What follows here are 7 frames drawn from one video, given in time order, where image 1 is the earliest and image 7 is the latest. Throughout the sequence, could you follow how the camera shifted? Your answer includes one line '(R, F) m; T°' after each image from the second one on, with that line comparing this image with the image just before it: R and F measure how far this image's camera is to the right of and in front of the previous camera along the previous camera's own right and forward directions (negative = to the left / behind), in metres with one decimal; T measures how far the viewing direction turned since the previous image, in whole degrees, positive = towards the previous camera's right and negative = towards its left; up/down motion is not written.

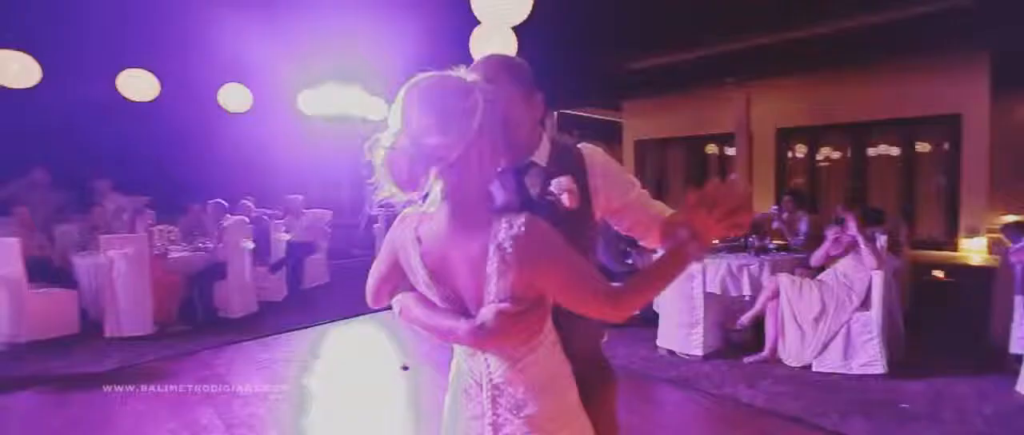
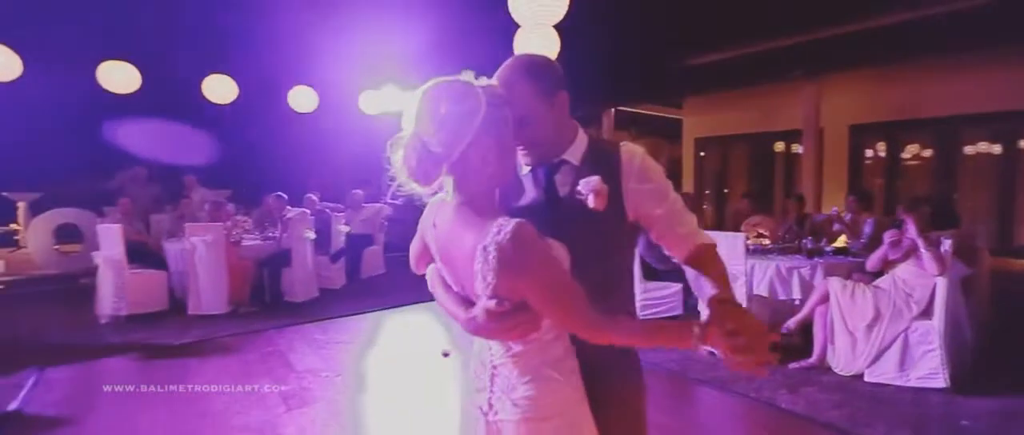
(+0.2, -0.1) m; -7°
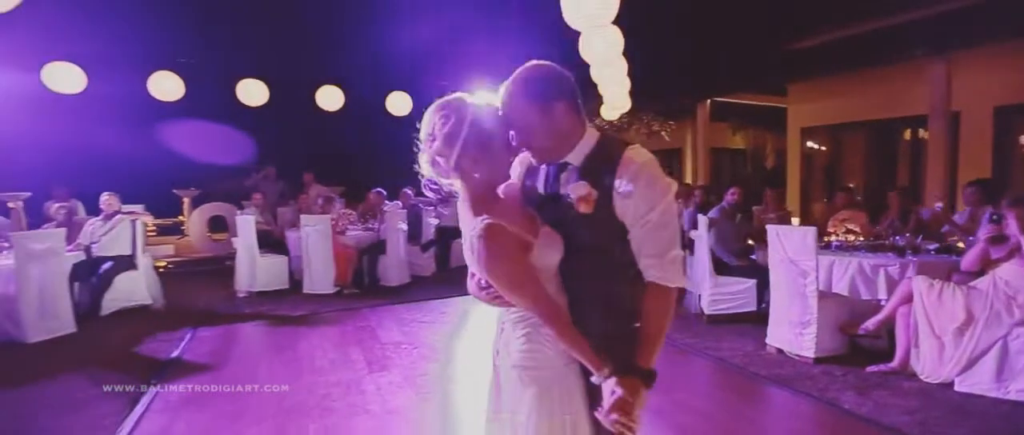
(+0.4, -0.3) m; -12°
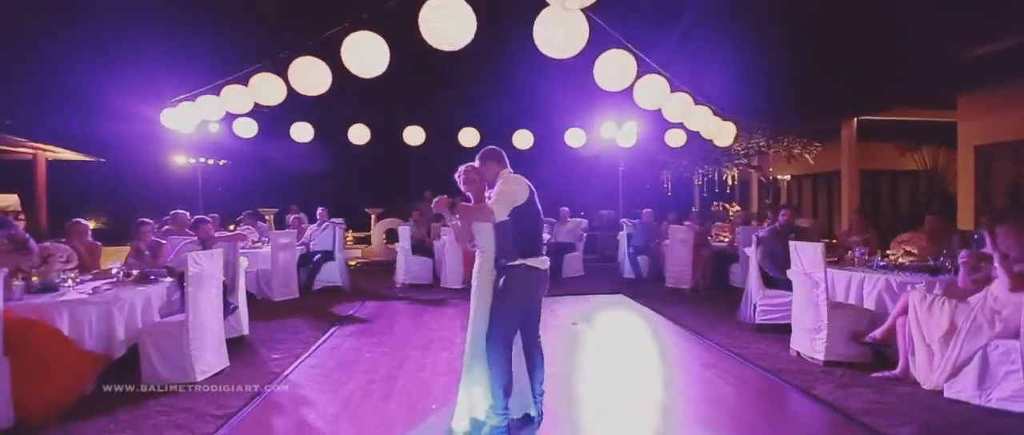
(+1.3, -1.4) m; -19°
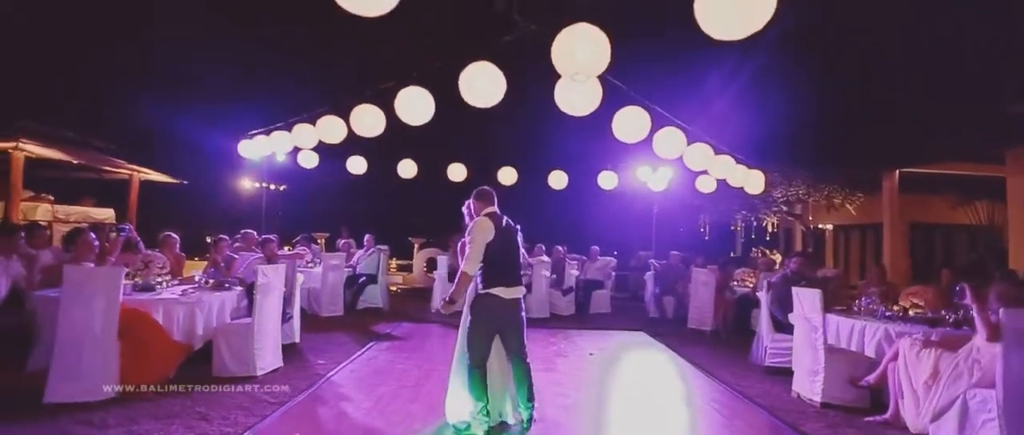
(+0.3, -0.7) m; -5°
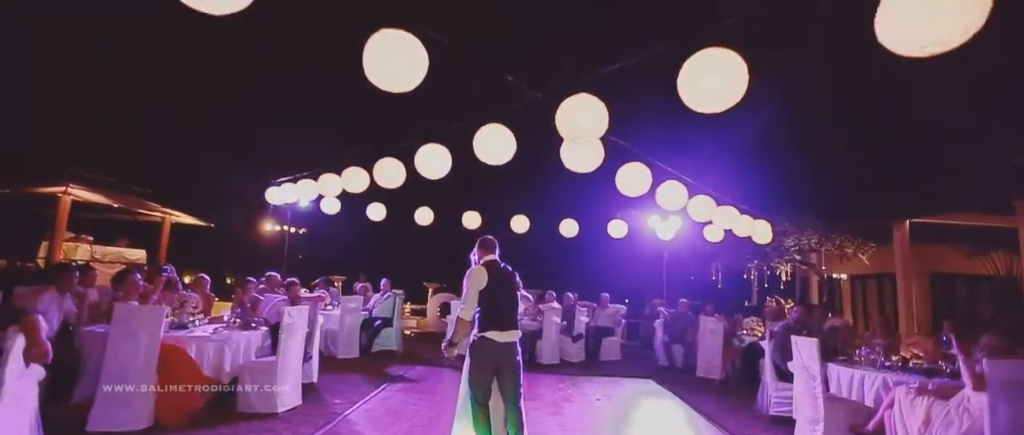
(+0.1, -0.4) m; -2°
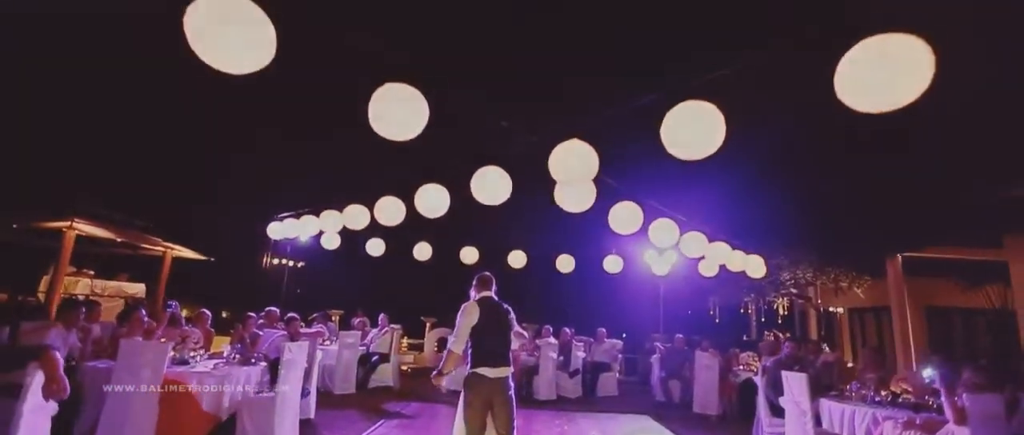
(0.0, -0.2) m; 0°
